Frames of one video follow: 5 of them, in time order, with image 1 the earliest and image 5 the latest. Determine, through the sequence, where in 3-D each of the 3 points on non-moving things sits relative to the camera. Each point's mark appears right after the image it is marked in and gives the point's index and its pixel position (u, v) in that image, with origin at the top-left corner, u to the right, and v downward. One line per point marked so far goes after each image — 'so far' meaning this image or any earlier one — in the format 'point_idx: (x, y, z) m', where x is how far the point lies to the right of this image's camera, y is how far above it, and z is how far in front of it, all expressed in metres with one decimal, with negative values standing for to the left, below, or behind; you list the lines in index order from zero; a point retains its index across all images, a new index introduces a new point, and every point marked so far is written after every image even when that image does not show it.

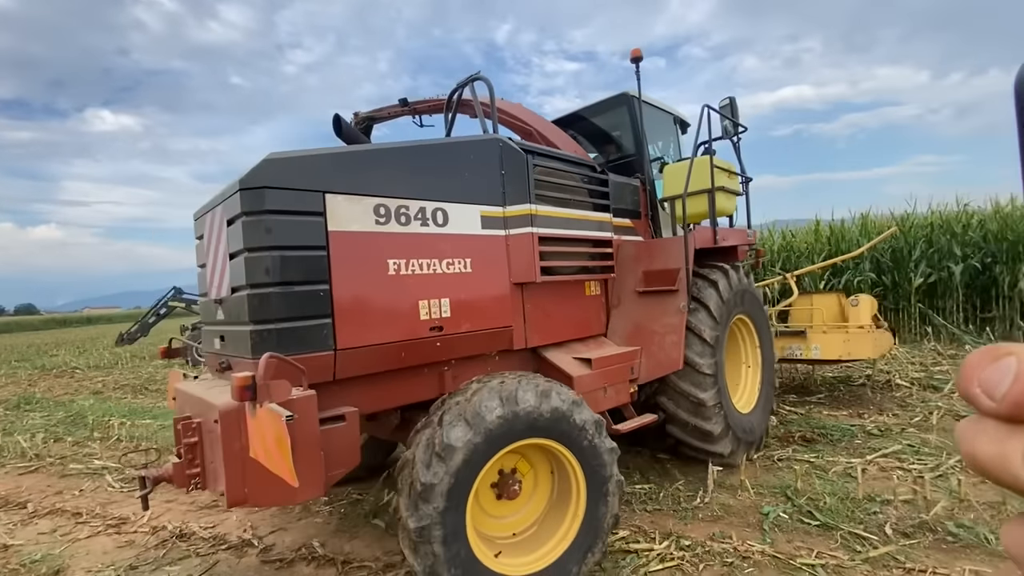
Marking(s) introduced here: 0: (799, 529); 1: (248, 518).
0: (+1.7, -1.4, +2.8) m
1: (-2.0, -1.7, +3.5) m
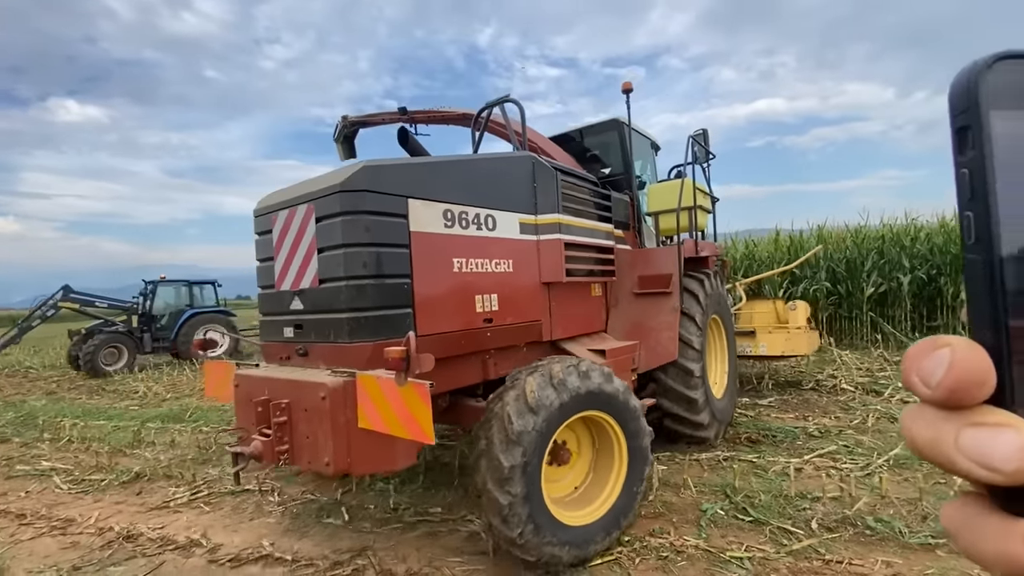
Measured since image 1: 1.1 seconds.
0: (+1.4, -1.5, +3.0) m
1: (-2.3, -1.7, +3.5) m
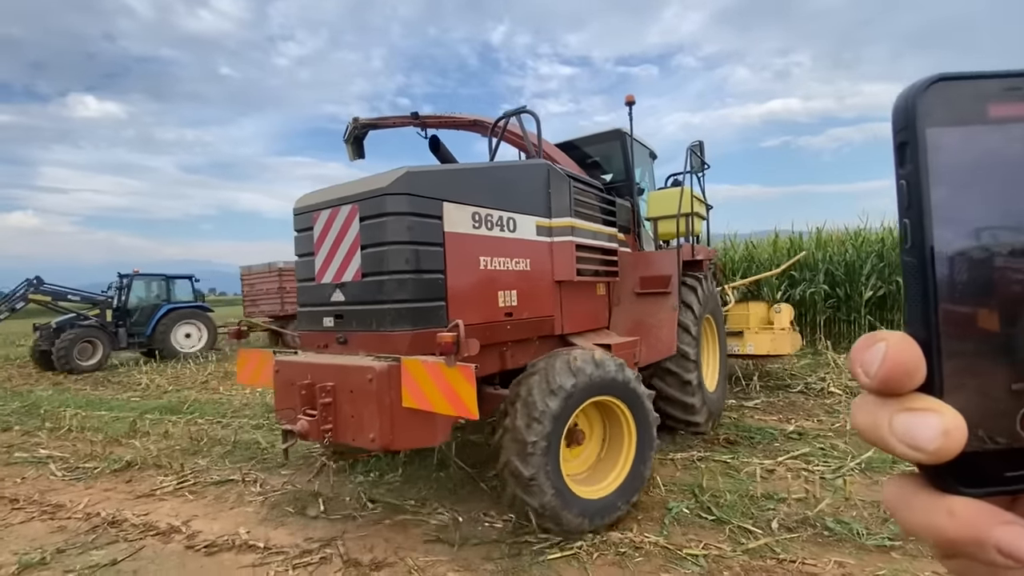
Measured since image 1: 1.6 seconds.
0: (+1.2, -1.5, +3.0) m
1: (-2.5, -1.7, +3.6) m
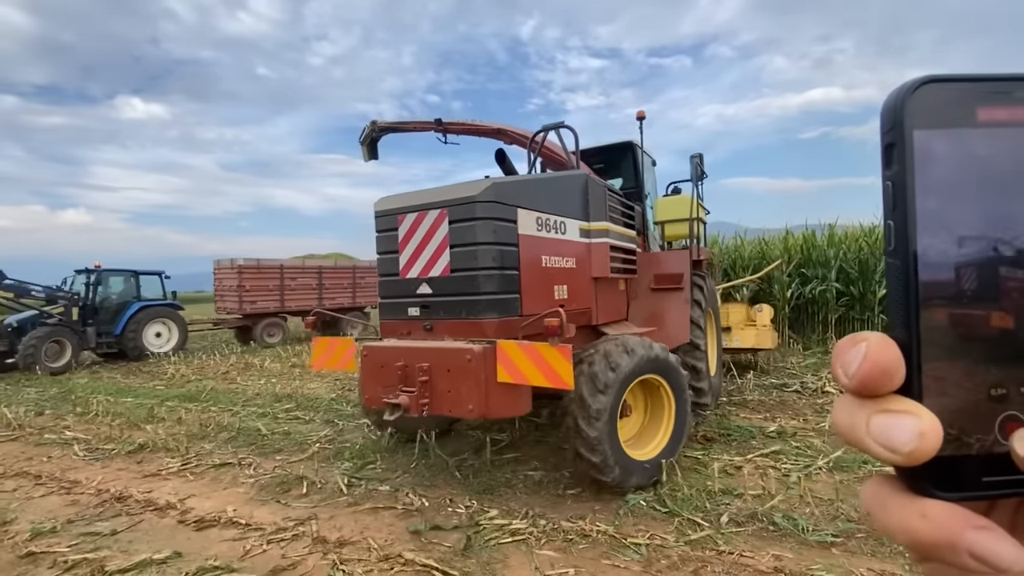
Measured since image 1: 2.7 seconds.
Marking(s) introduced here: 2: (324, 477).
0: (+0.9, -1.5, +3.1) m
1: (-2.7, -1.6, +3.9) m
2: (-1.6, -1.6, +4.0) m
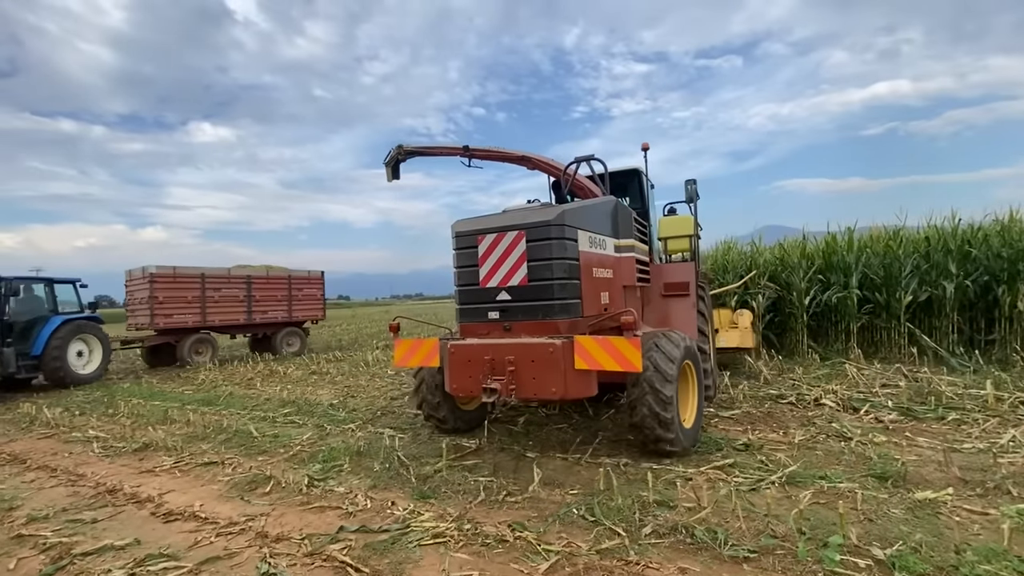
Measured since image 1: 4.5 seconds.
0: (+0.4, -1.6, +3.2) m
1: (-3.1, -1.8, +4.3) m
2: (-2.0, -1.7, +4.2) m
